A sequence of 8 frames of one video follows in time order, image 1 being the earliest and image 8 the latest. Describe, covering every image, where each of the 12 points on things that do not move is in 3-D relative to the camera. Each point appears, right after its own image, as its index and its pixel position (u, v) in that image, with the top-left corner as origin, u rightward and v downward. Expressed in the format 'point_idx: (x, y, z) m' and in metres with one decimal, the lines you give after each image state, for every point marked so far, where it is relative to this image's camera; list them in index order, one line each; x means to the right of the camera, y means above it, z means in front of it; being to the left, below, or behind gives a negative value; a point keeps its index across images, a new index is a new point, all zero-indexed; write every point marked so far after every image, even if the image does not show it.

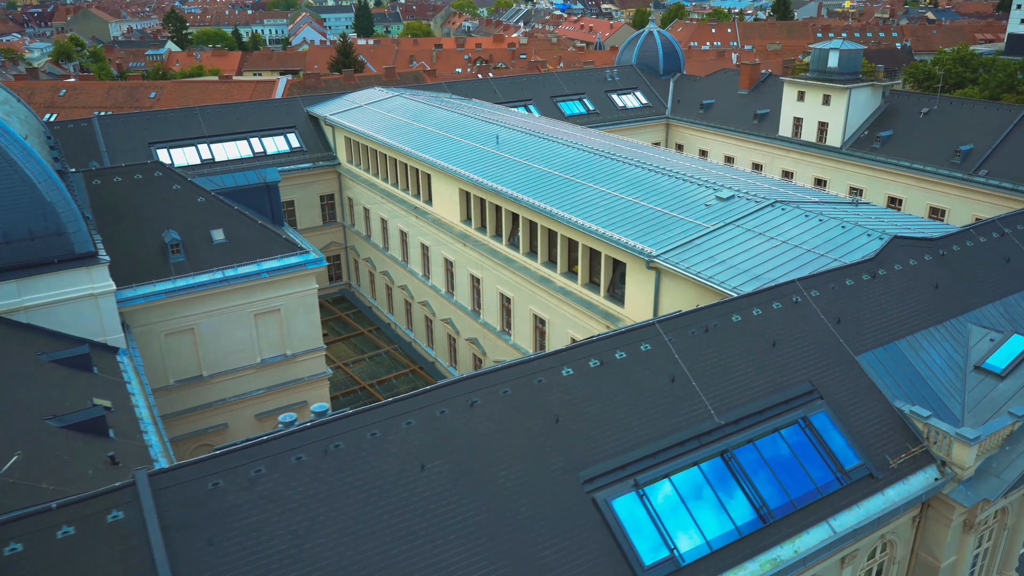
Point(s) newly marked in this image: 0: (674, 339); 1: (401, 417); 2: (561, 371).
0: (+3.3, -1.1, +16.9) m
1: (-1.9, -2.2, +14.1) m
2: (+0.9, -1.6, +15.7) m
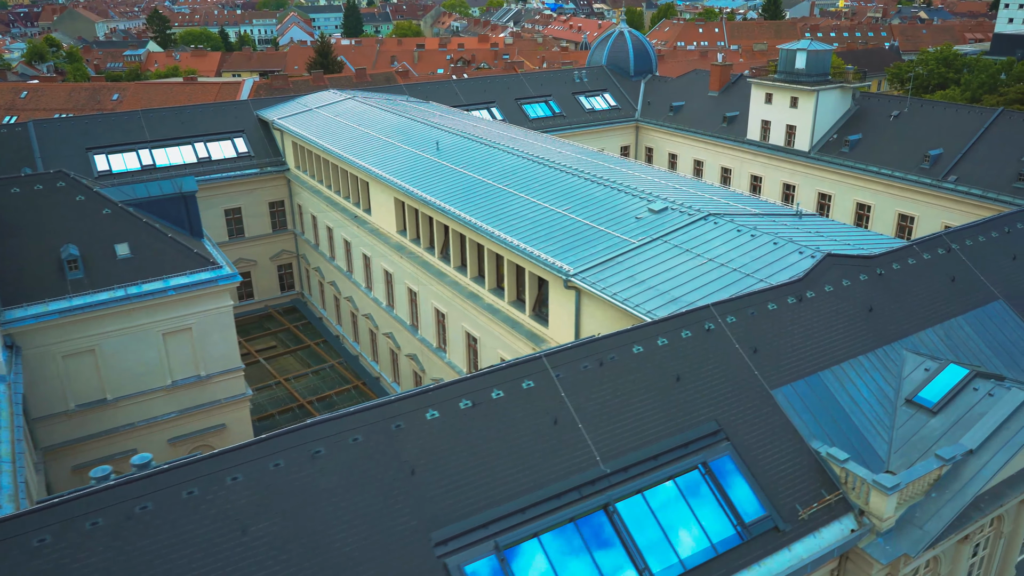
0: (+0.9, -1.6, +15.3) m
1: (-4.3, -2.8, +12.4) m
2: (-1.5, -2.2, +14.0) m
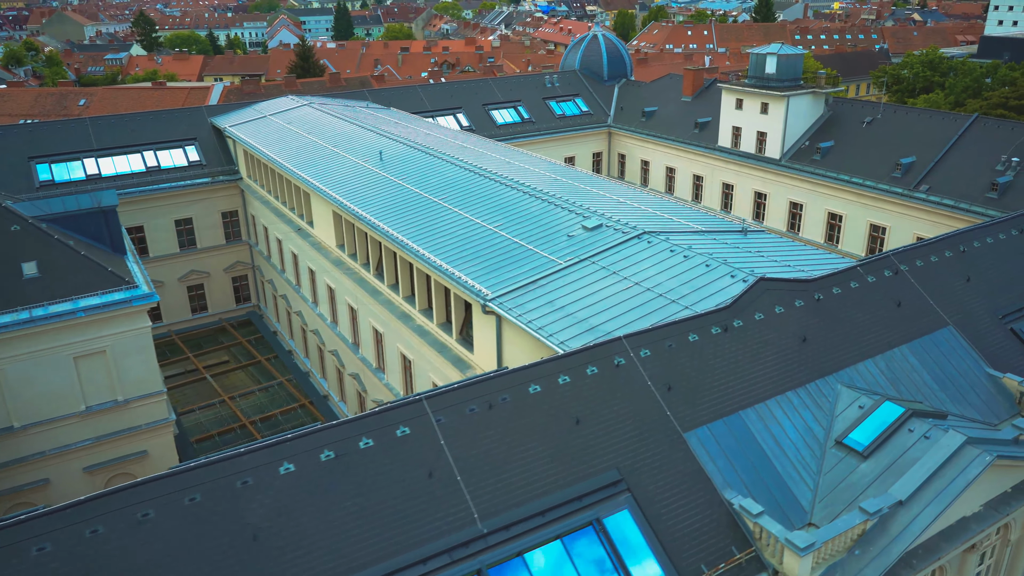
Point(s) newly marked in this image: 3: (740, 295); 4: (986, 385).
0: (-1.2, -2.2, +13.8) m
1: (-6.4, -3.4, +10.9) m
2: (-3.6, -2.8, +12.5) m
3: (+5.0, -0.2, +17.8) m
4: (+10.5, -2.2, +18.1) m
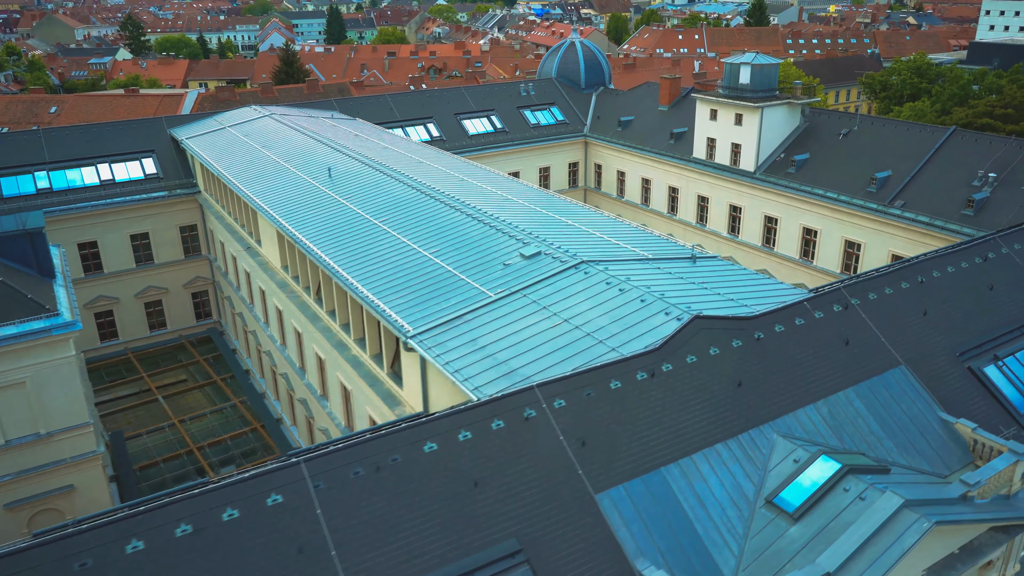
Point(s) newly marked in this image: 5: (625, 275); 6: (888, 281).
0: (-2.9, -3.0, +12.5) m
1: (-8.2, -4.2, +9.7) m
2: (-5.3, -3.6, +11.3) m
3: (+3.2, -1.0, +16.6) m
4: (+8.8, -3.0, +16.9) m
5: (+2.7, +0.3, +19.6) m
6: (+9.1, +0.2, +19.8) m
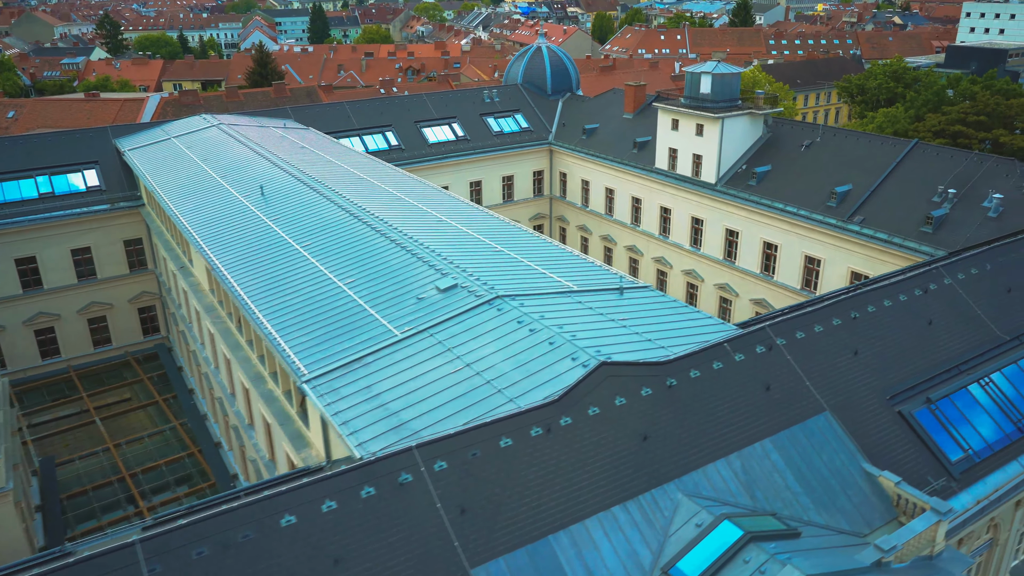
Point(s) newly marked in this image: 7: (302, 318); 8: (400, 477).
0: (-4.9, -3.9, +11.4) m
1: (-10.1, -5.1, +8.5) m
2: (-7.3, -4.4, +10.1) m
3: (+1.2, -1.8, +15.5) m
4: (+6.8, -3.8, +15.8) m
5: (+0.6, -0.5, +18.5) m
6: (+7.0, -0.7, +18.7) m
7: (-5.1, -0.7, +19.9) m
8: (-1.8, -3.0, +13.2) m
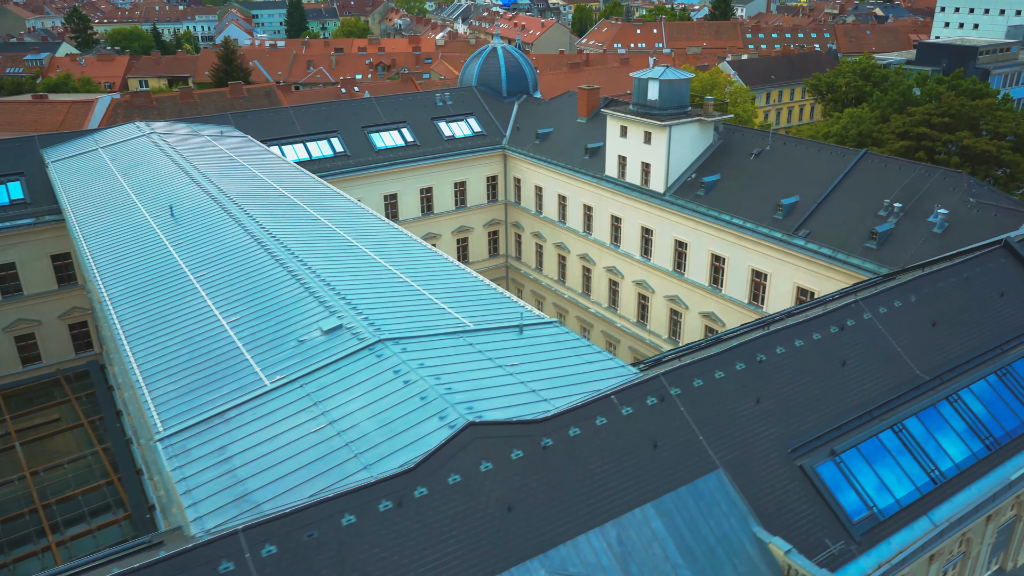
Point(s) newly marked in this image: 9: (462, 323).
0: (-7.3, -5.0, +10.1) m
1: (-12.5, -6.2, +7.2) m
2: (-9.7, -5.5, +8.8) m
3: (-1.3, -2.8, +14.3) m
4: (+4.3, -4.8, +14.7) m
5: (-1.9, -1.5, +17.3) m
6: (+4.5, -1.6, +17.5) m
7: (-7.6, -1.7, +18.6) m
8: (-4.3, -4.1, +12.0) m
9: (-1.2, -0.8, +19.5) m
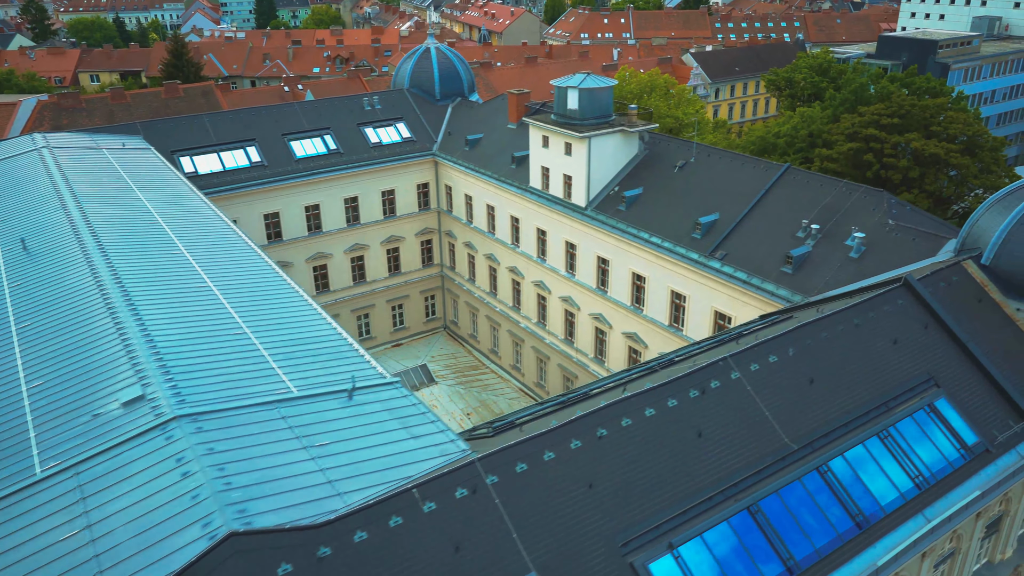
0: (-10.9, -6.5, +8.2) m
1: (-16.0, -7.8, +5.3) m
2: (-13.3, -7.1, +6.9) m
3: (-4.9, -4.2, +12.4) m
4: (+0.7, -6.1, +12.9) m
5: (-5.5, -2.9, +15.4) m
6: (+0.8, -2.9, +15.7) m
7: (-11.3, -3.1, +16.6) m
8: (-7.8, -5.6, +10.1) m
9: (-4.9, -2.2, +17.6) m
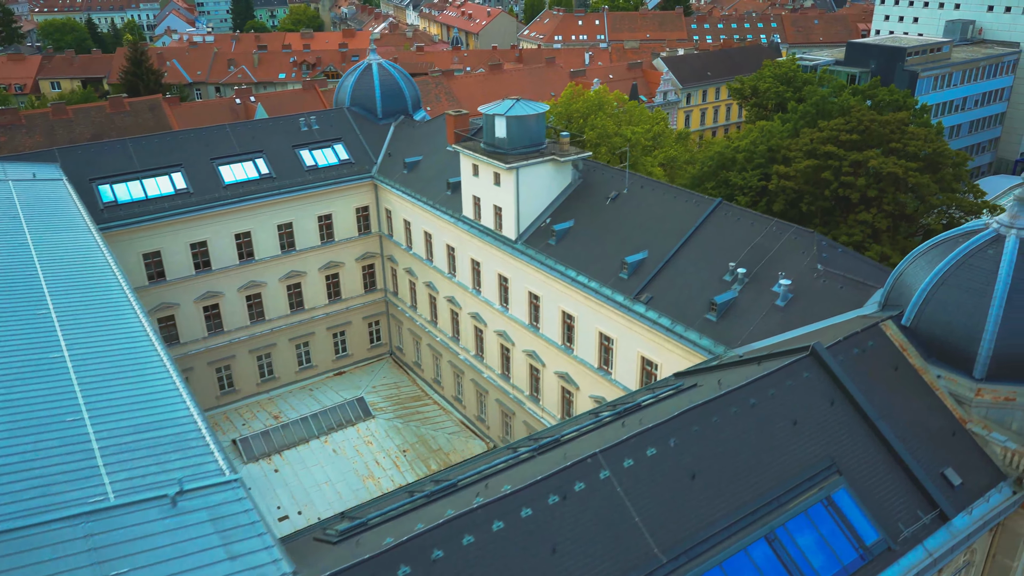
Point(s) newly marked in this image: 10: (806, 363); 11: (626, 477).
0: (-13.9, -8.5, +6.4) m
1: (-19.0, -9.9, +3.4) m
2: (-16.2, -9.1, +5.1) m
3: (-7.9, -6.1, +10.6) m
4: (-2.3, -8.0, +11.2) m
5: (-8.6, -4.7, +13.6) m
6: (-2.2, -4.7, +13.9) m
7: (-14.4, -5.0, +14.8) m
8: (-10.8, -7.5, +8.3) m
9: (-8.0, -4.0, +15.7) m
10: (+7.1, -1.8, +19.8) m
11: (+2.3, -3.7, +16.4) m
